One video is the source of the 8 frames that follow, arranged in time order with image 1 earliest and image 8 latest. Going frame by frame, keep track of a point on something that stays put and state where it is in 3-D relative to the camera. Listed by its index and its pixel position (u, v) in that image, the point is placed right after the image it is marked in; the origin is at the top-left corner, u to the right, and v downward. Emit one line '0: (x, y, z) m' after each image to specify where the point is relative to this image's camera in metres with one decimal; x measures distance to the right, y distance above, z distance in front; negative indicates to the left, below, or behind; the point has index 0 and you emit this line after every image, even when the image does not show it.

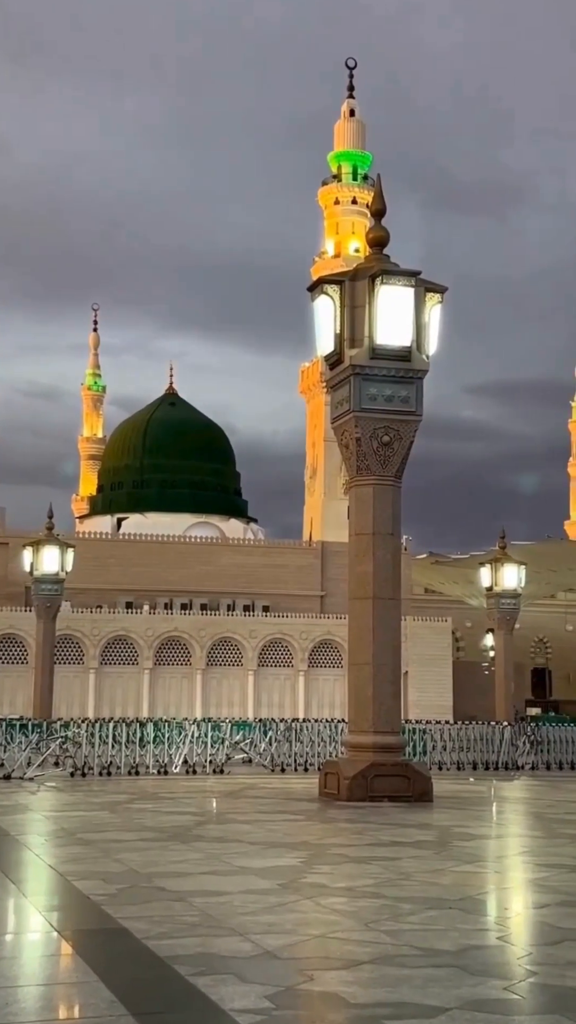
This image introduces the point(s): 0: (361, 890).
0: (+0.4, -1.7, +5.7) m
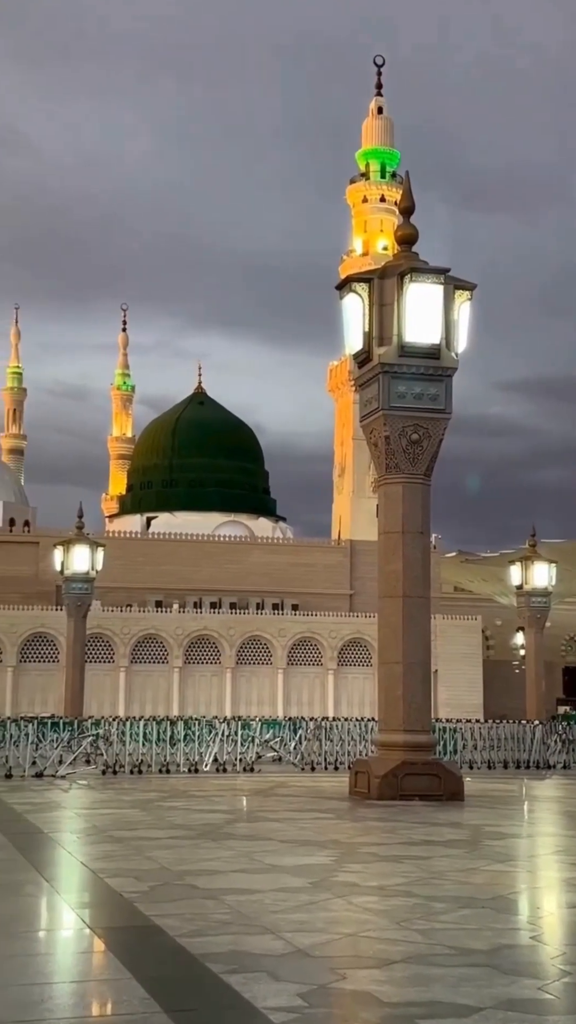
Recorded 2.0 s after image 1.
0: (+0.5, -1.7, +5.7) m
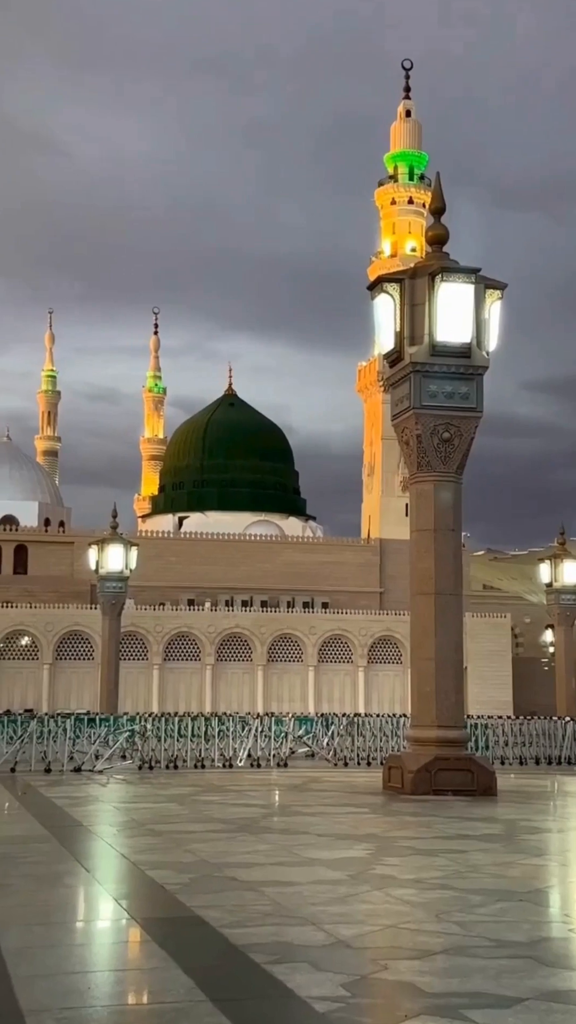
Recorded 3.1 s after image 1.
0: (+0.7, -1.6, +5.8) m
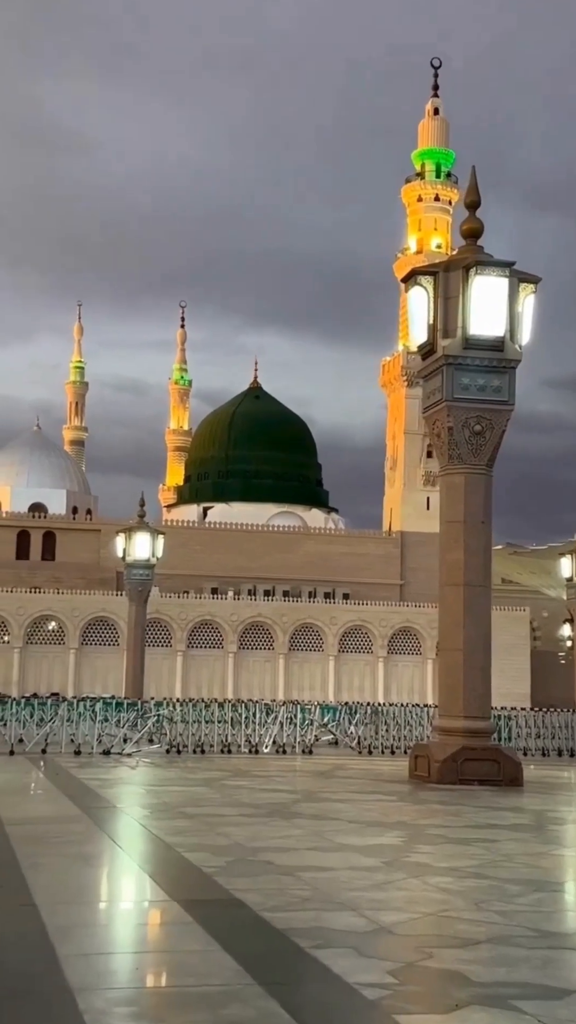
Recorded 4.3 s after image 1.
0: (+0.8, -1.6, +5.8) m
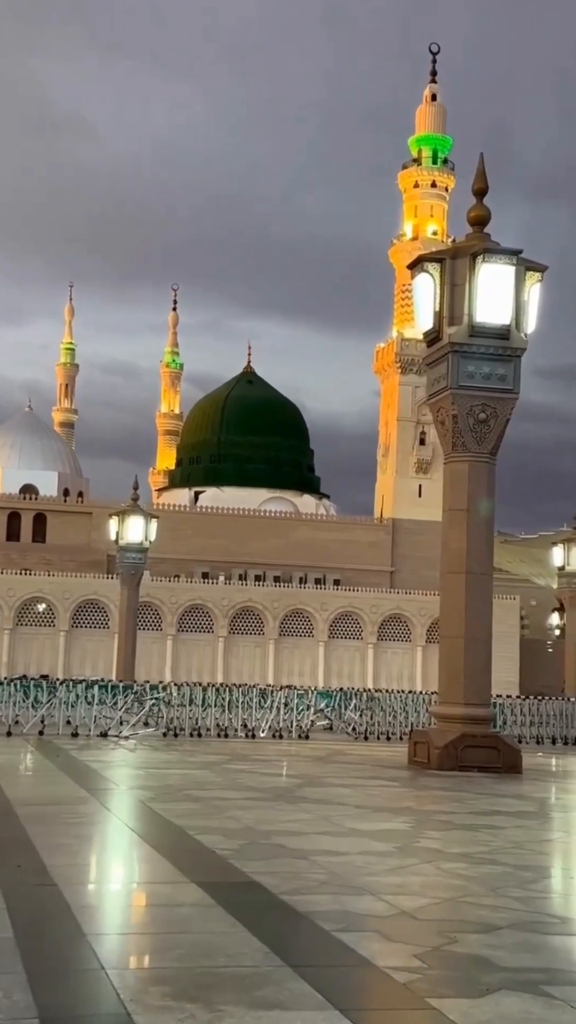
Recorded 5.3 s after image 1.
0: (+0.8, -1.6, +5.8) m
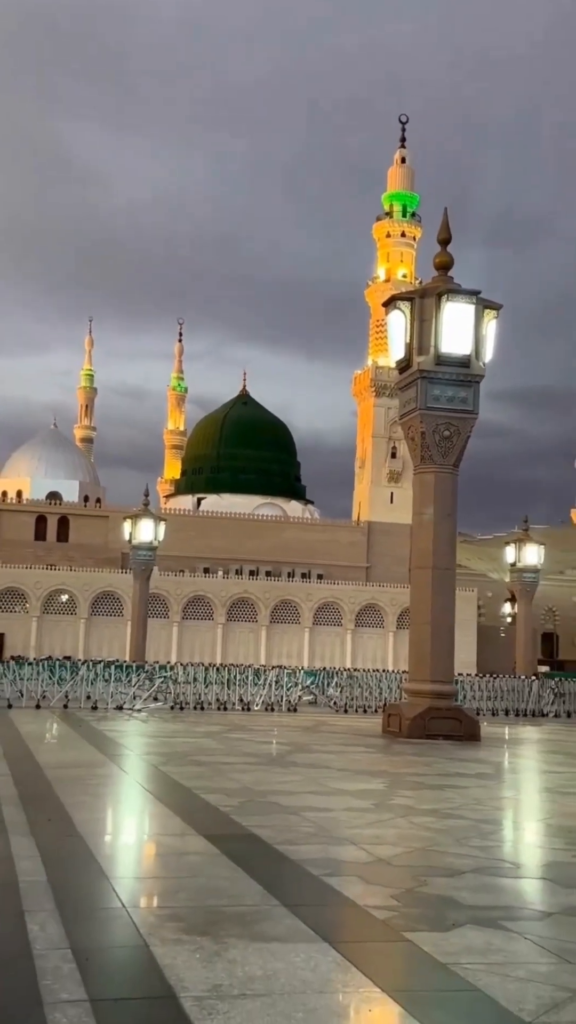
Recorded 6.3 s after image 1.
0: (+0.8, -1.6, +6.9) m
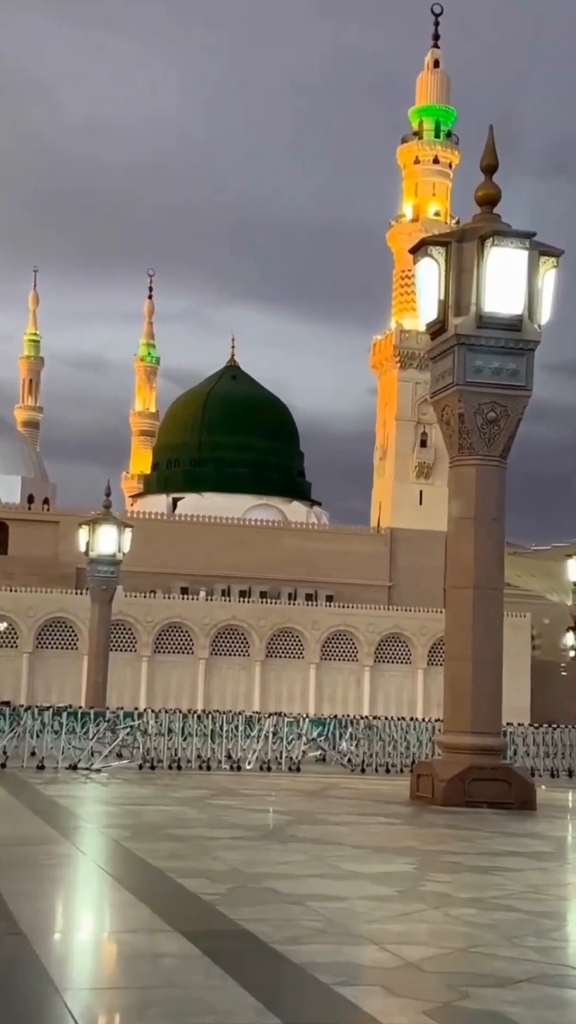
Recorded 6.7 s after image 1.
0: (+0.8, -1.6, +5.2) m
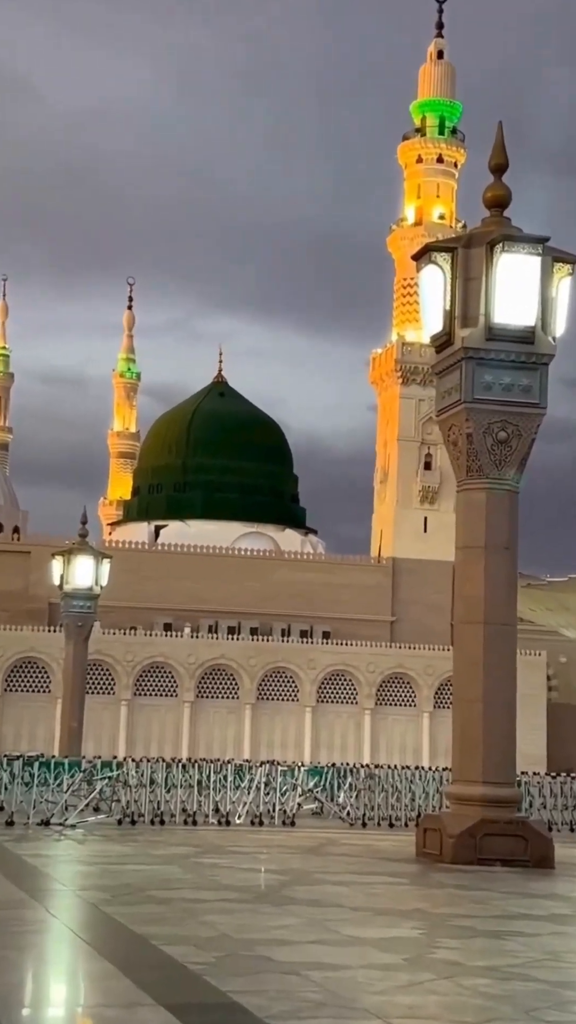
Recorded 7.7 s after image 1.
0: (+0.8, -1.7, +4.7) m
